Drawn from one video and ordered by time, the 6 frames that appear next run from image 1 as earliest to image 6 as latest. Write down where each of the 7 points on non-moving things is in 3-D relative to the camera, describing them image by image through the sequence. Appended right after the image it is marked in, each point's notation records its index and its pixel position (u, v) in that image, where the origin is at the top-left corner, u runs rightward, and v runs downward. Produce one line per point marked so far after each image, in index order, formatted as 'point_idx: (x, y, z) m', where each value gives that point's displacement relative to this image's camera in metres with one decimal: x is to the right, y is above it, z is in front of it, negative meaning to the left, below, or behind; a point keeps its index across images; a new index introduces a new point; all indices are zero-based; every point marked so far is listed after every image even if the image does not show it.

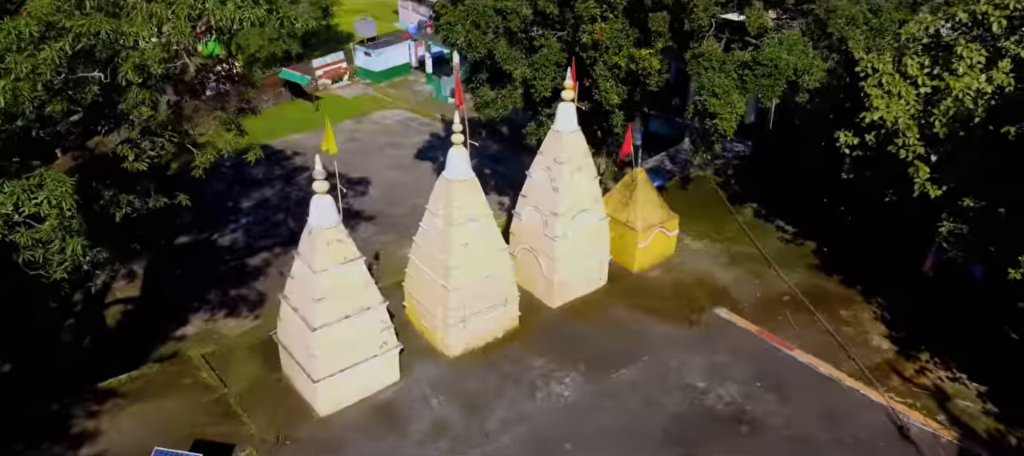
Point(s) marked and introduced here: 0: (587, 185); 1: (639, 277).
0: (+1.3, +0.7, +14.3) m
1: (+2.5, -1.0, +16.1) m
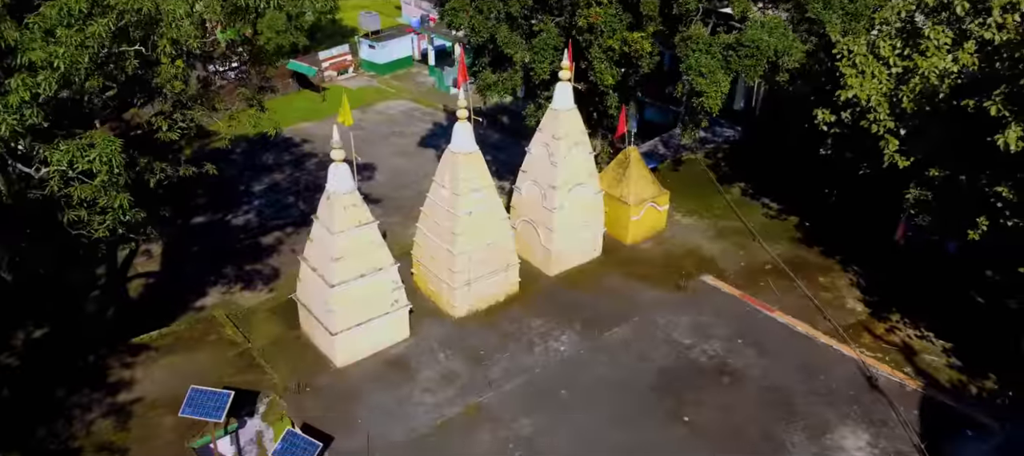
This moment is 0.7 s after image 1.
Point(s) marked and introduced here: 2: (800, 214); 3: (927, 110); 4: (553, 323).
0: (+1.3, +1.2, +15.4) m
1: (+2.5, -0.5, +17.1) m
2: (+6.3, +0.3, +18.3) m
3: (+6.7, +1.9, +13.4) m
4: (+0.7, -1.7, +14.9) m
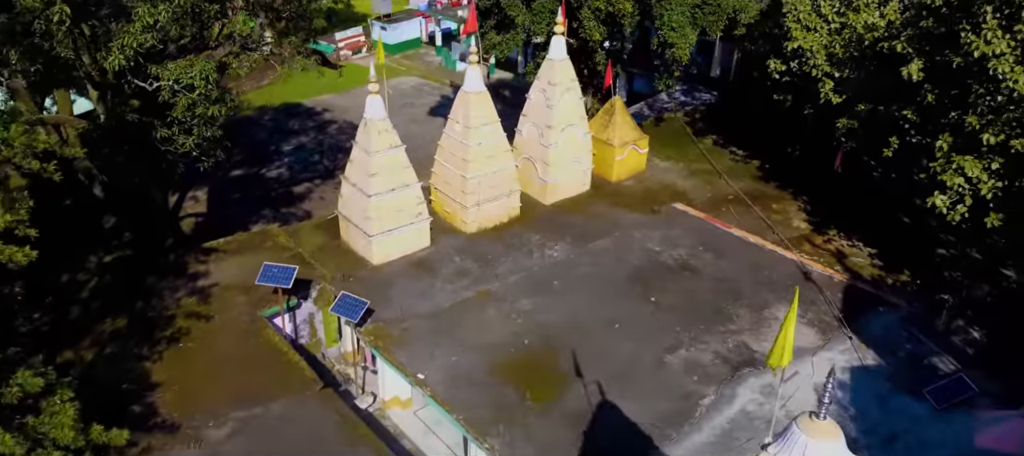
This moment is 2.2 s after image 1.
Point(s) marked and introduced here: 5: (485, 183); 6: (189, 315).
0: (+1.4, +2.7, +18.4) m
1: (+2.5, +1.0, +20.2) m
2: (+6.4, +1.8, +21.3) m
3: (+6.8, +3.4, +16.5) m
4: (+0.8, -0.2, +17.9) m
5: (-0.6, +0.9, +17.6) m
6: (-5.6, -1.5, +14.6) m
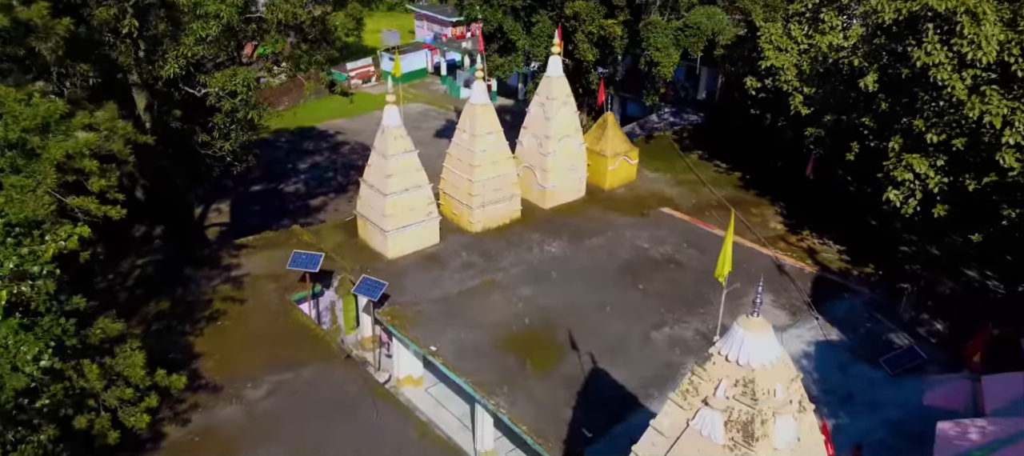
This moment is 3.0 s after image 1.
0: (+1.4, +2.7, +20.3) m
1: (+2.6, +0.9, +22.0) m
2: (+6.4, +1.6, +23.1) m
3: (+6.8, +3.4, +18.4) m
4: (+0.8, -0.2, +19.7) m
5: (-0.5, +0.9, +19.4) m
6: (-5.6, -1.4, +16.3) m
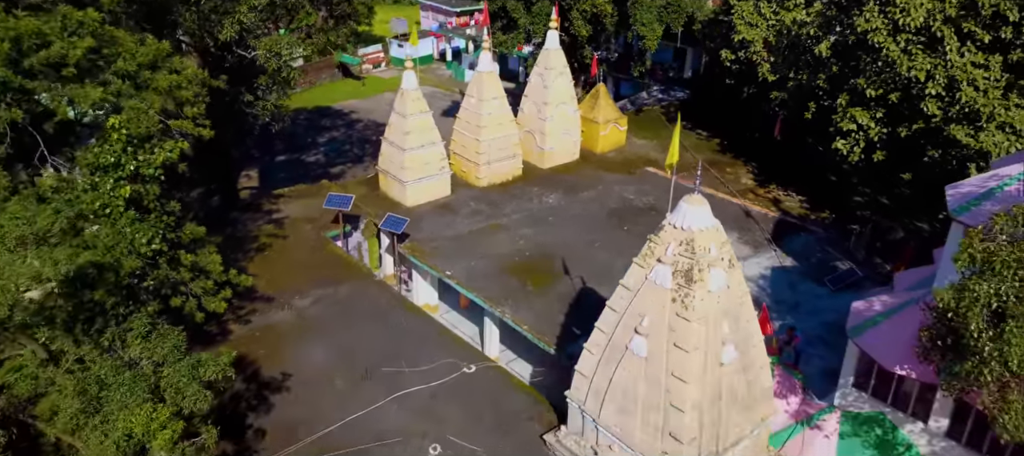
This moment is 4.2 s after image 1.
0: (+1.5, +3.9, +23.0) m
1: (+2.6, +2.1, +24.6) m
2: (+6.5, +2.8, +25.8) m
3: (+6.9, +4.7, +21.0) m
4: (+0.9, +1.0, +22.3) m
5: (-0.5, +2.2, +22.0) m
6: (-5.5, -0.2, +19.0) m
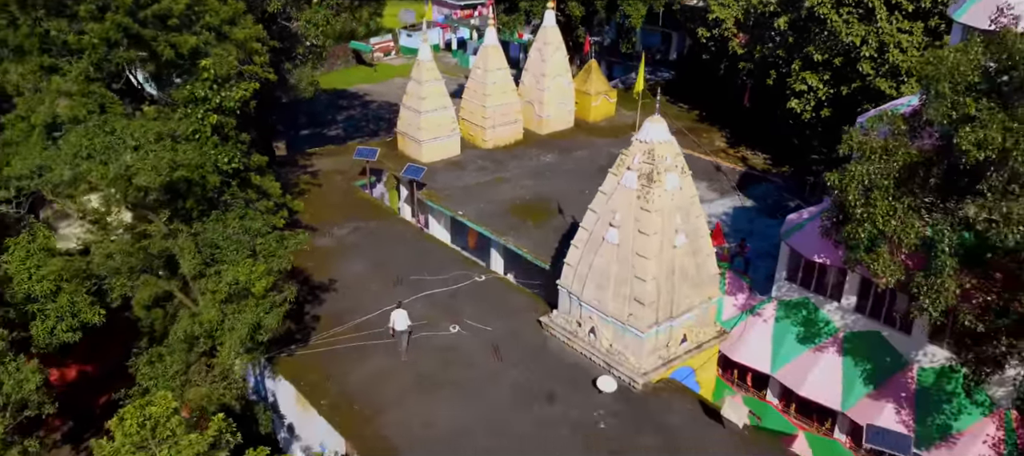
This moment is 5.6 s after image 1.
0: (+1.5, +5.2, +26.2) m
1: (+2.7, +3.5, +27.8) m
2: (+6.5, +4.2, +28.9) m
3: (+6.9, +6.0, +24.2) m
4: (+0.9, +2.4, +25.5) m
5: (-0.4, +3.5, +25.2) m
6: (-5.5, +1.2, +22.1) m
